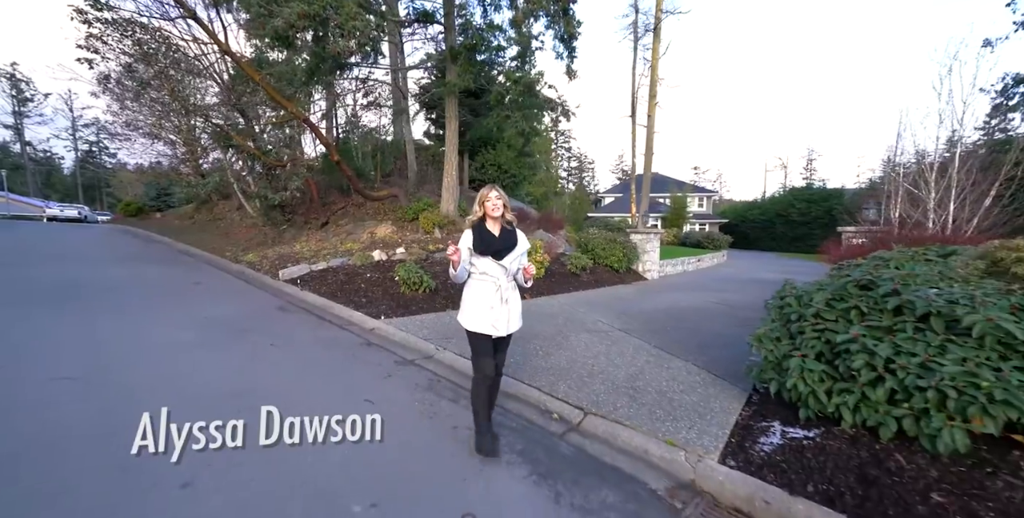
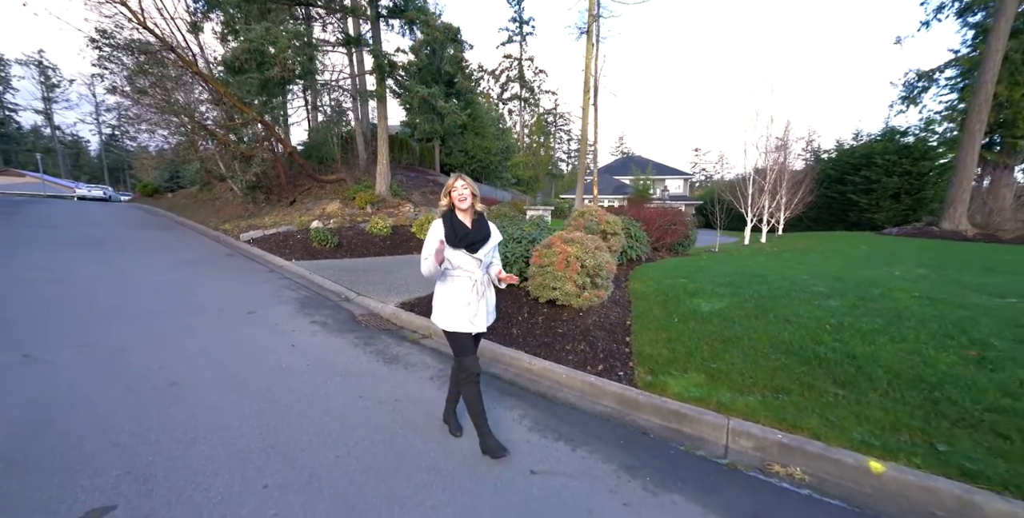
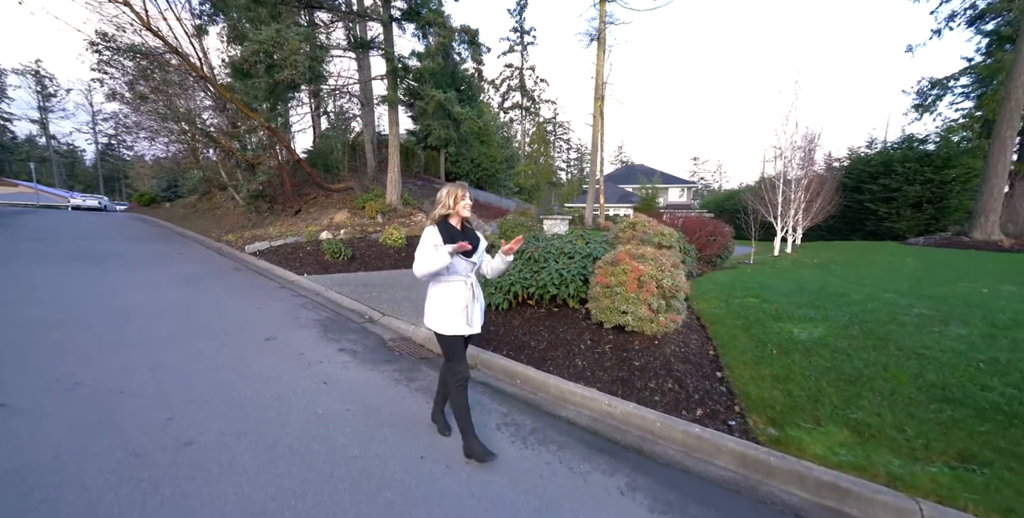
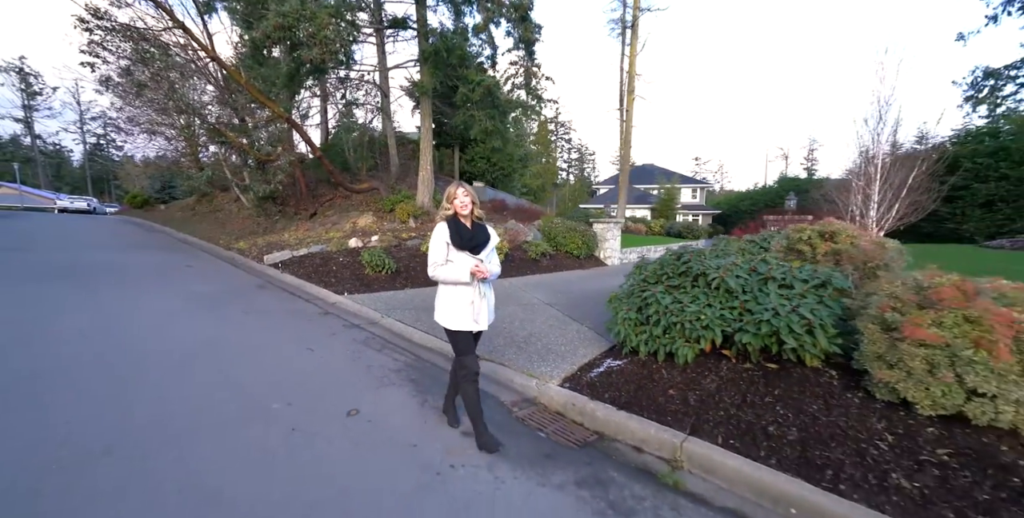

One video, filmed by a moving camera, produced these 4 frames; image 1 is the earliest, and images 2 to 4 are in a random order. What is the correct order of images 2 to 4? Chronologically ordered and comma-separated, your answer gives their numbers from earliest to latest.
4, 3, 2
